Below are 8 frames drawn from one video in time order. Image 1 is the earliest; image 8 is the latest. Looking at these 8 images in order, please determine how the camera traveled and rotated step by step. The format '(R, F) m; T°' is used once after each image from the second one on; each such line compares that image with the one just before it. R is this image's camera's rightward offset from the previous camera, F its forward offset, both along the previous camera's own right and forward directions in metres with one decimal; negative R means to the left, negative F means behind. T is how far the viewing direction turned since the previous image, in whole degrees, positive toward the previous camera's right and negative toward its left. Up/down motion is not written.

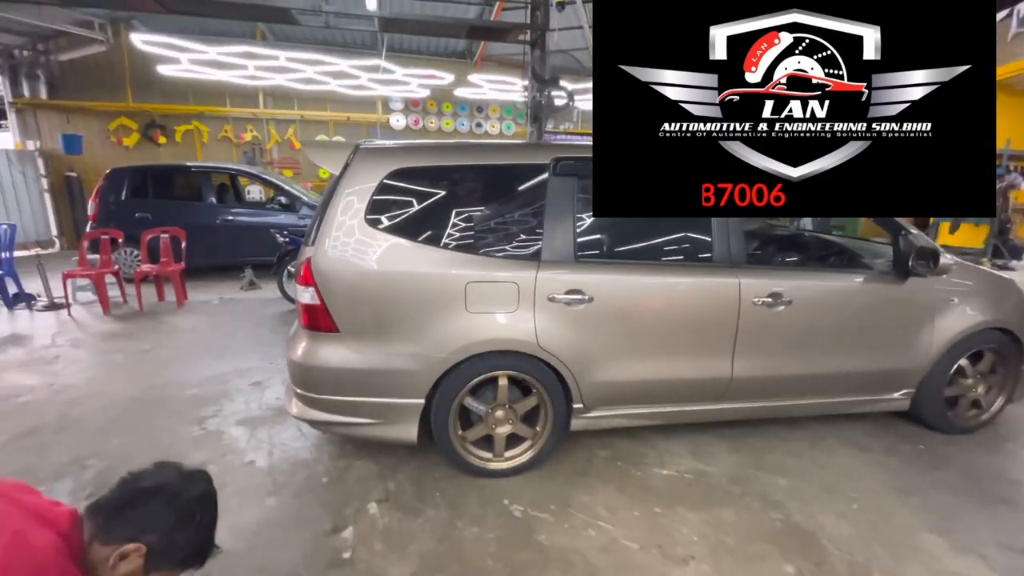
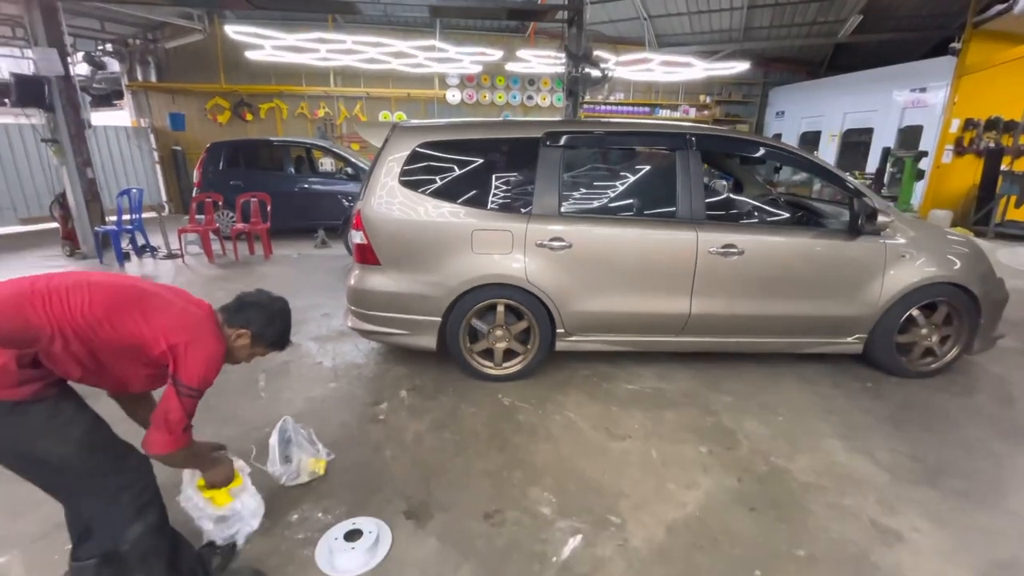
(+0.4, -0.7) m; -7°
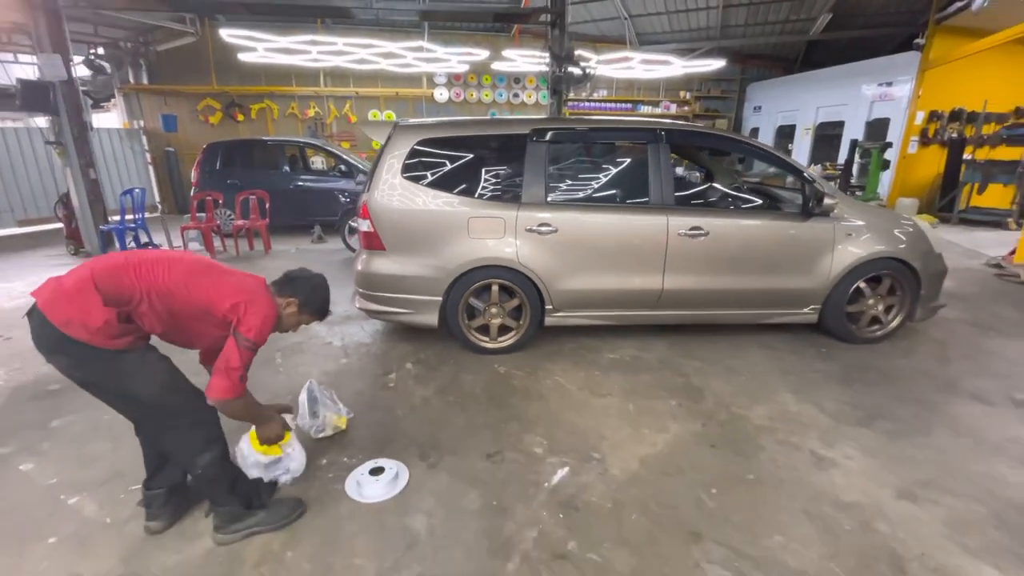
(0.0, -0.4) m; +1°
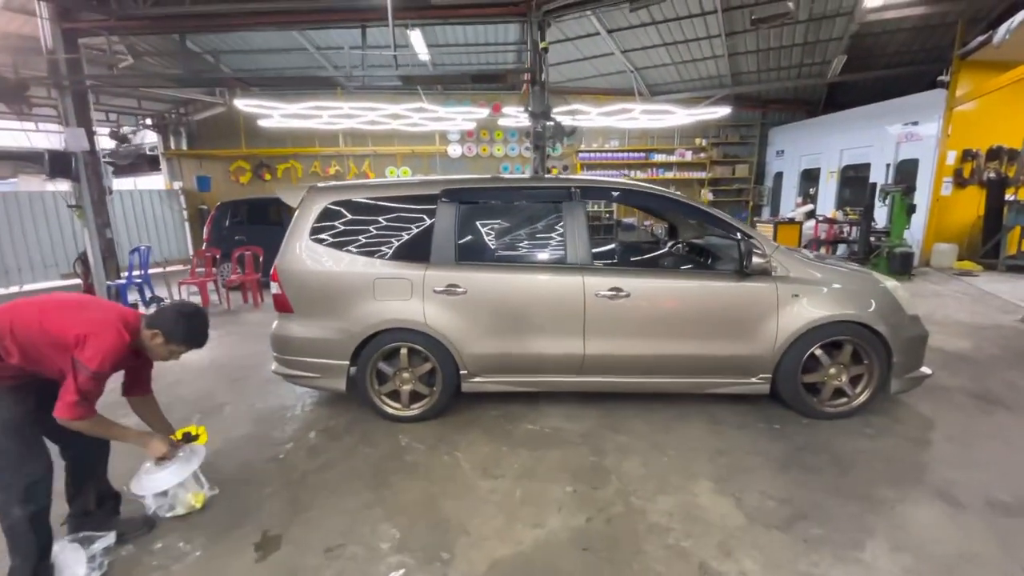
(+0.9, +0.2) m; -6°
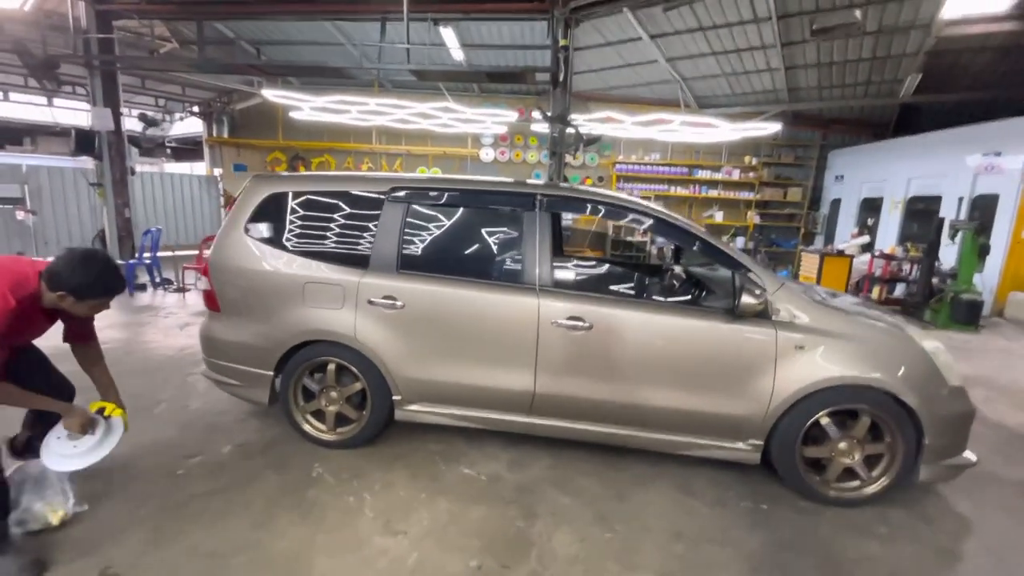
(+0.6, +0.5) m; -5°
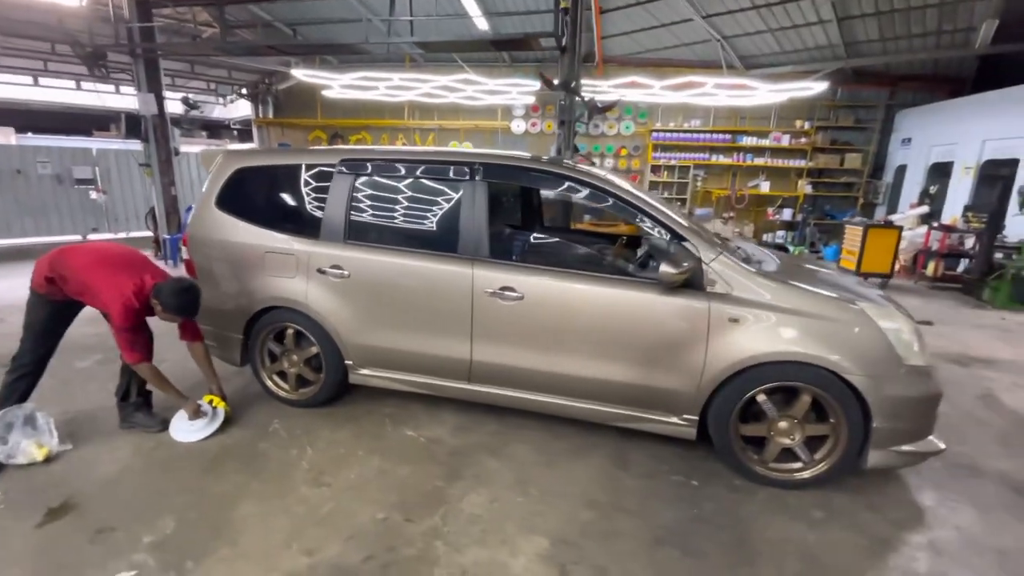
(+0.7, 0.0) m; -7°
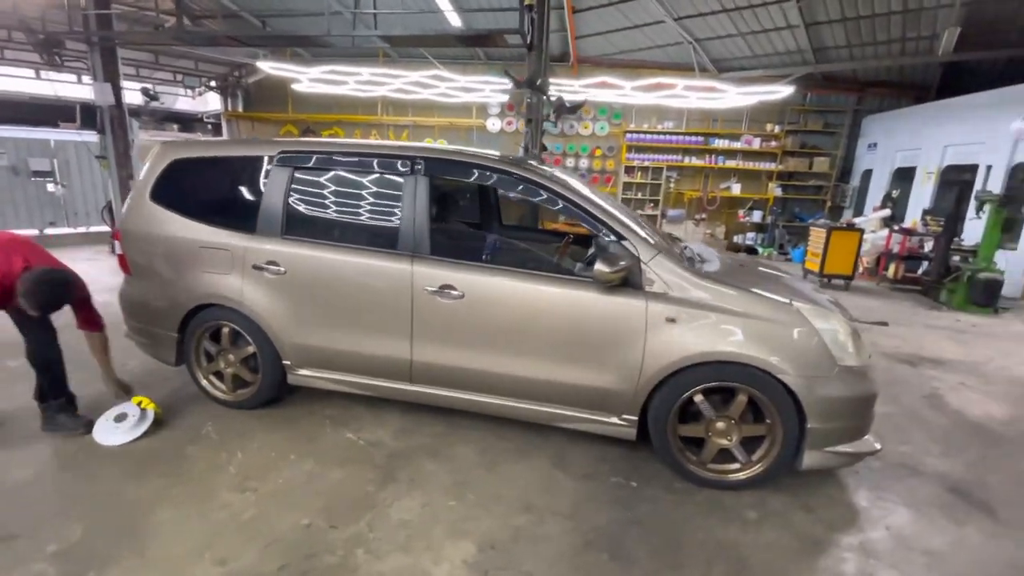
(+0.2, +0.1) m; +2°
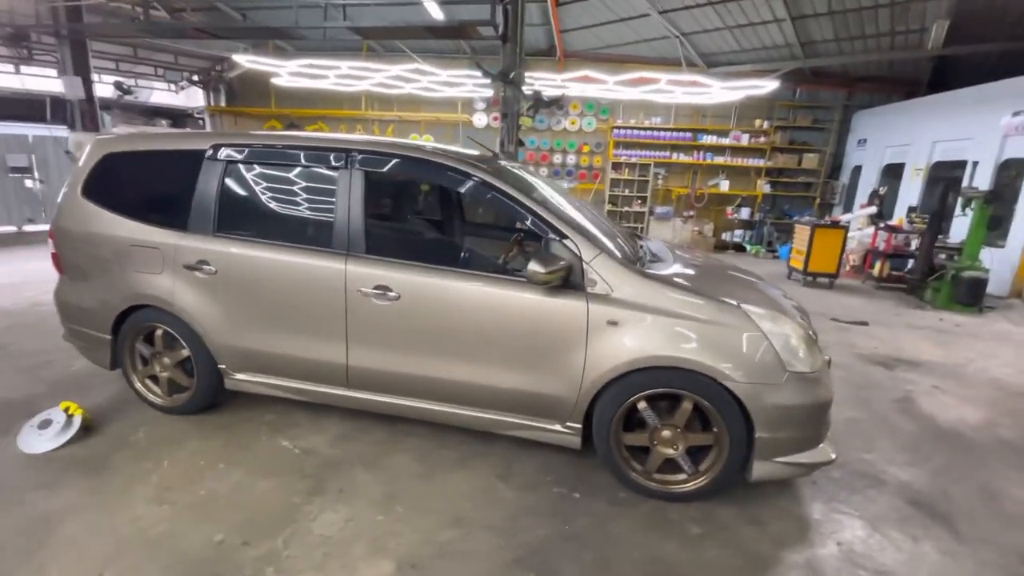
(+0.3, +0.1) m; 0°
